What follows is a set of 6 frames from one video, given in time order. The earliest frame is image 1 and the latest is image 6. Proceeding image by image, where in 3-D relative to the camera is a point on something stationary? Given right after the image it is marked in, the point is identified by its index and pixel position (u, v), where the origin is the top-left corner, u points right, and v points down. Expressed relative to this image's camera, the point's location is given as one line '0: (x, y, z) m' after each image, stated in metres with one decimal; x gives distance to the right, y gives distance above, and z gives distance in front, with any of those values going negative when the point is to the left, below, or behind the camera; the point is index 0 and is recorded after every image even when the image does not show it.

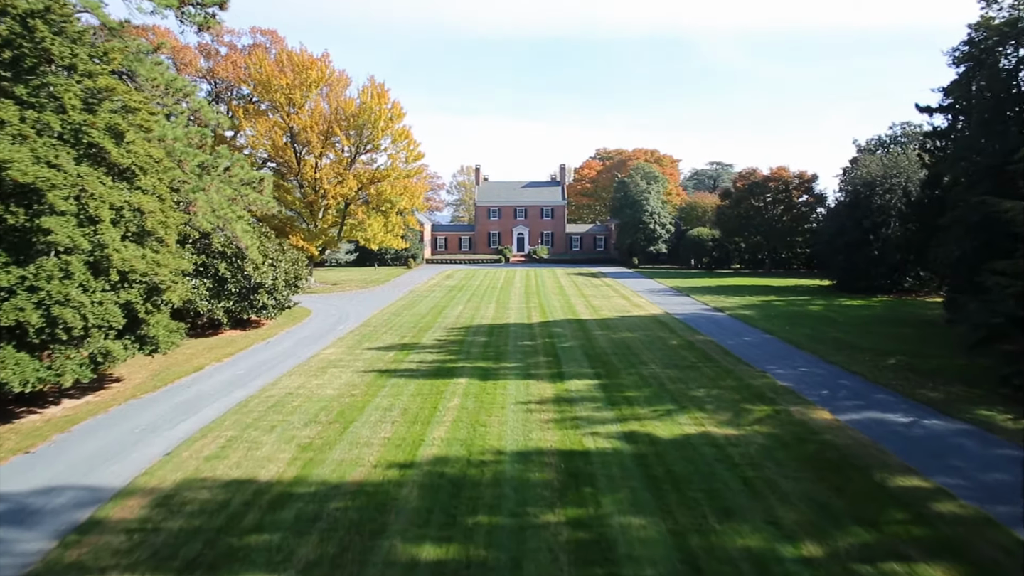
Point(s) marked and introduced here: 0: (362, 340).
0: (-3.5, -1.2, +17.2) m
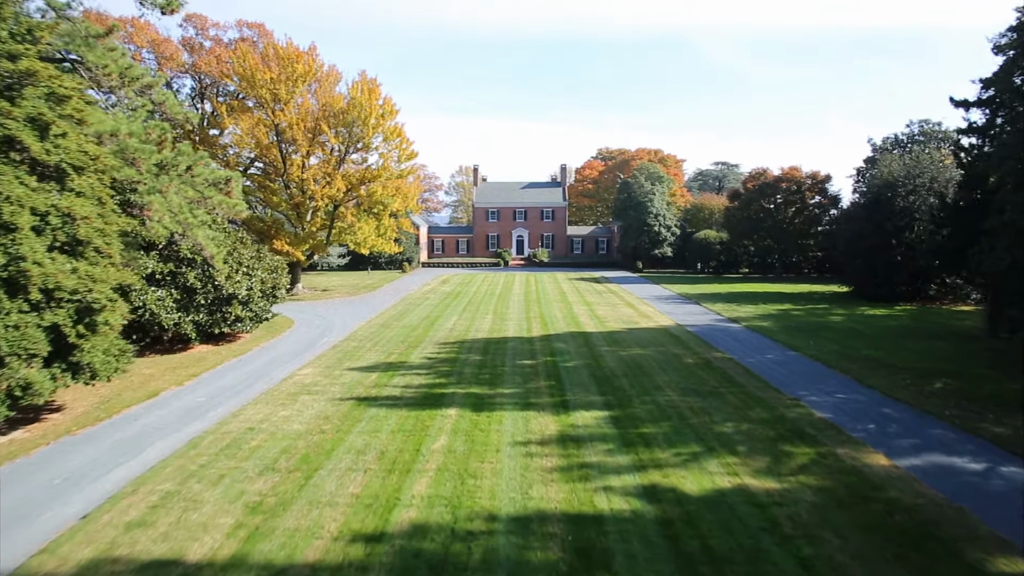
0: (-3.5, -1.5, +15.5) m
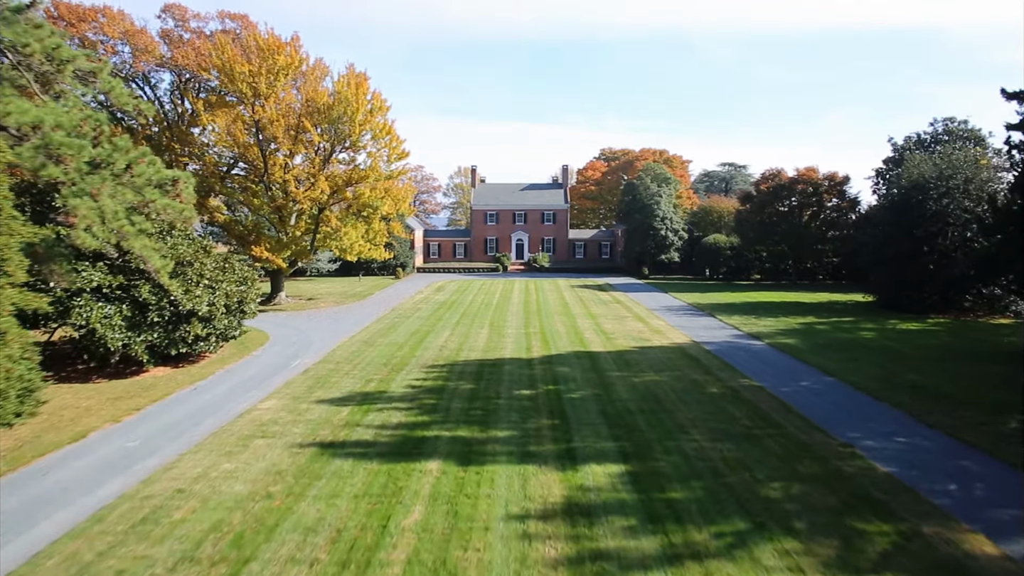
0: (-3.6, -1.8, +13.5) m
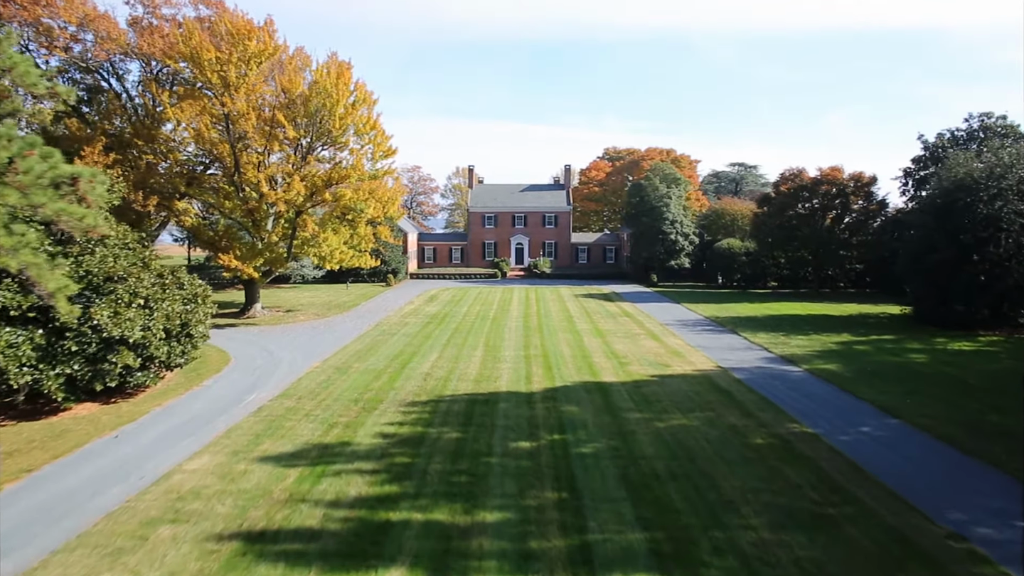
0: (-3.6, -2.1, +10.9) m
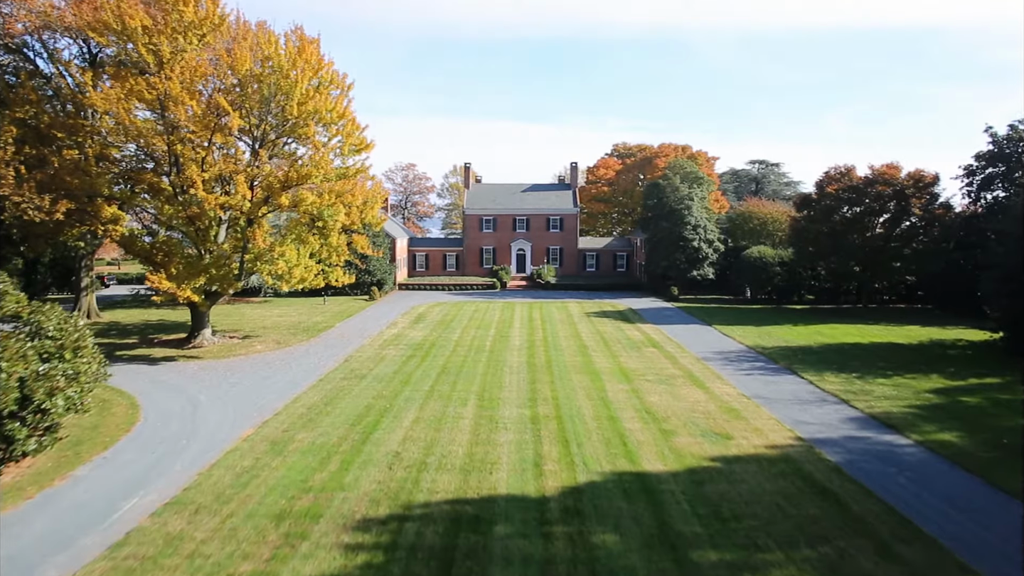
0: (-3.6, -2.8, +6.5) m
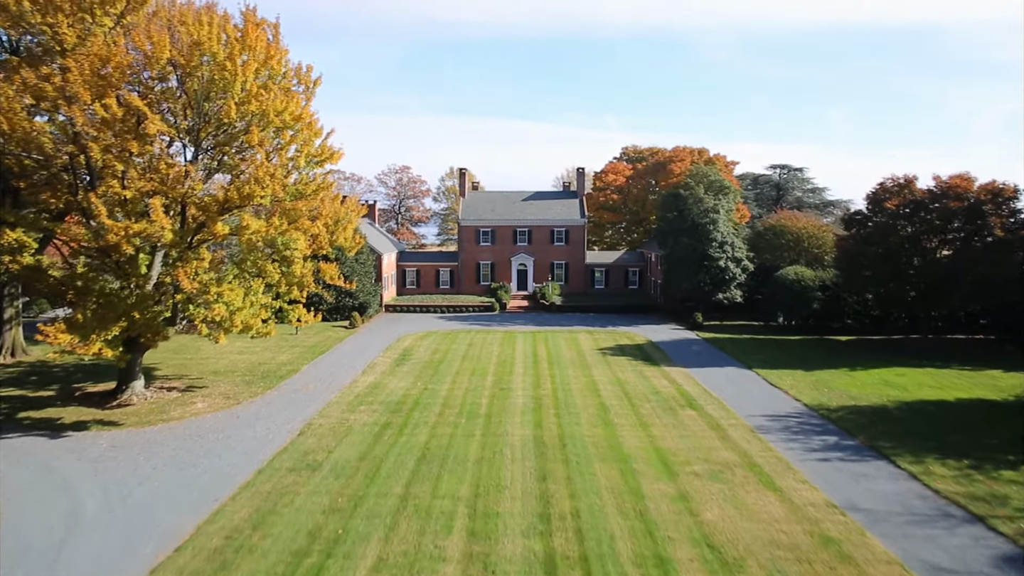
0: (-3.5, -3.8, +2.5) m
